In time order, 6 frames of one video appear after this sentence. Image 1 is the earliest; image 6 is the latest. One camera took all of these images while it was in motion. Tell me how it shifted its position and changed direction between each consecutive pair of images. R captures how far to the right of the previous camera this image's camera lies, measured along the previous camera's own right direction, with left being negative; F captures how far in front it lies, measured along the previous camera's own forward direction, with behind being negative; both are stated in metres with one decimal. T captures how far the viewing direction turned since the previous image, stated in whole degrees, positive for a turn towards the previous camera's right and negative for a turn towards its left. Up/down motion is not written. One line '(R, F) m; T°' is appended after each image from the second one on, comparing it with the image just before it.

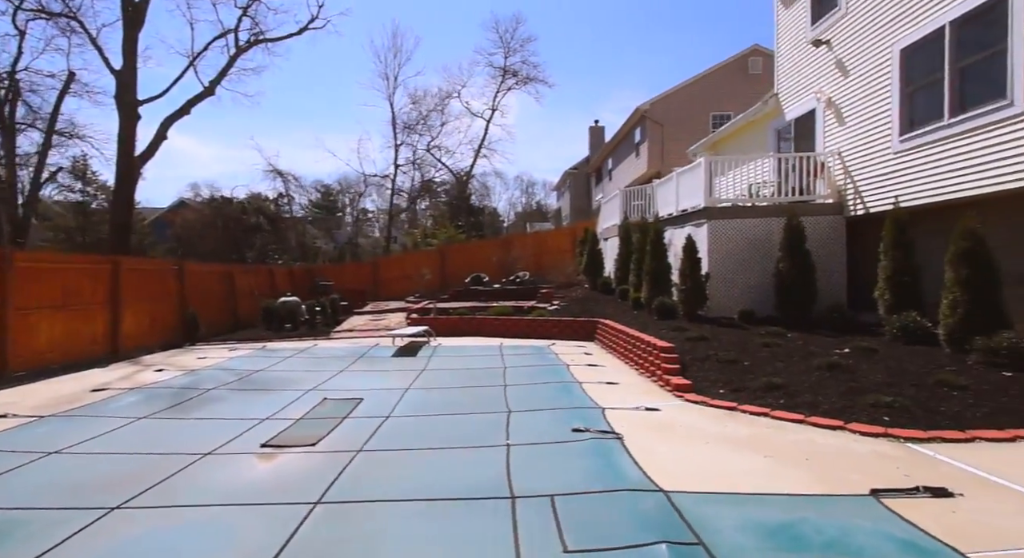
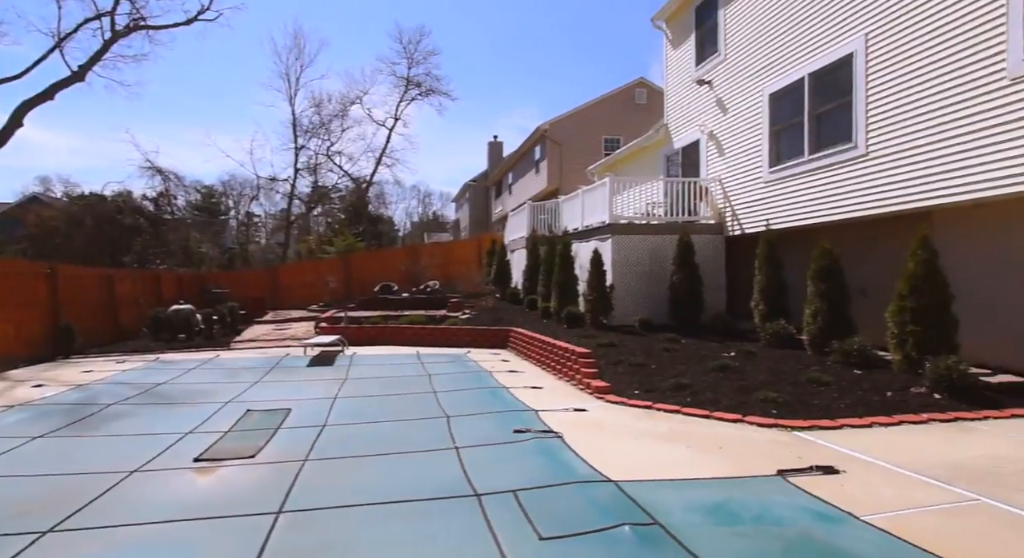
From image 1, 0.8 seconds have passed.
(-0.5, -0.2) m; +12°
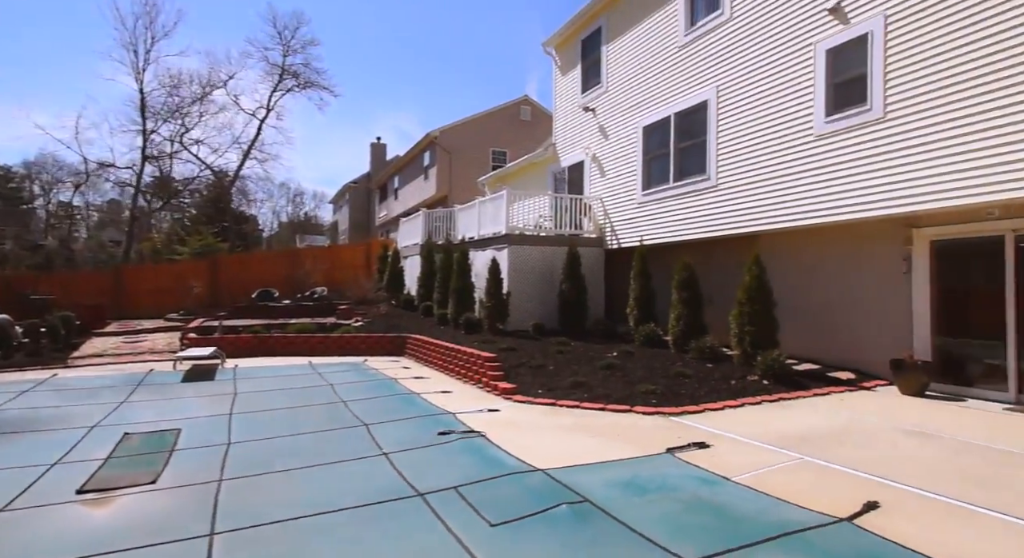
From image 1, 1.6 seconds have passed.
(-0.6, -0.6) m; +13°
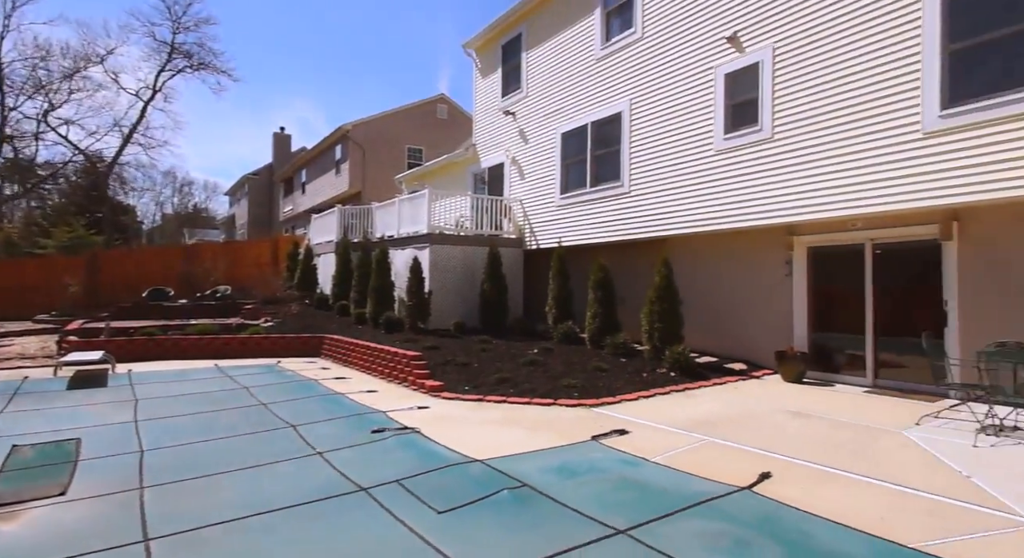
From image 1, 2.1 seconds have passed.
(-0.3, -0.2) m; +9°
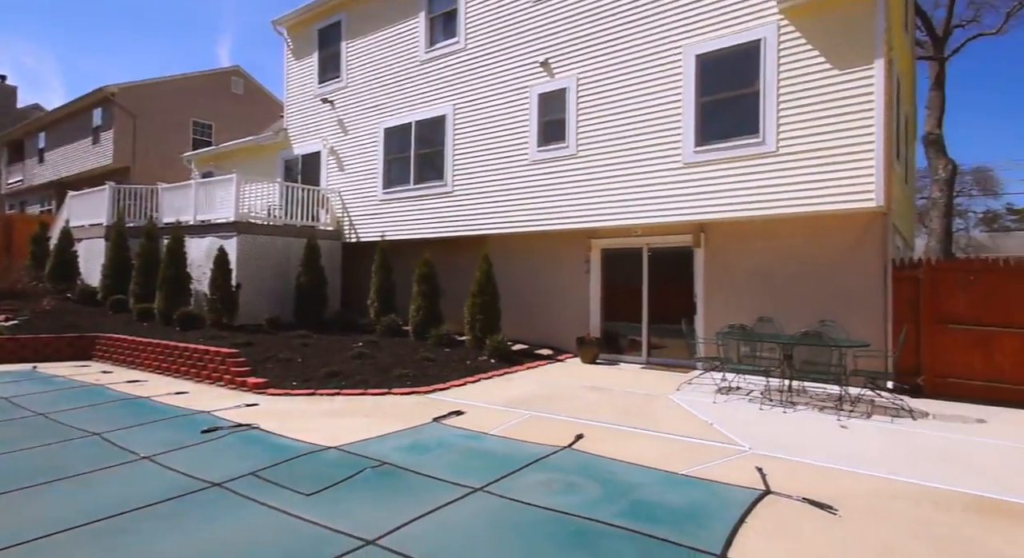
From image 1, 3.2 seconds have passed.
(-0.5, -0.4) m; +21°
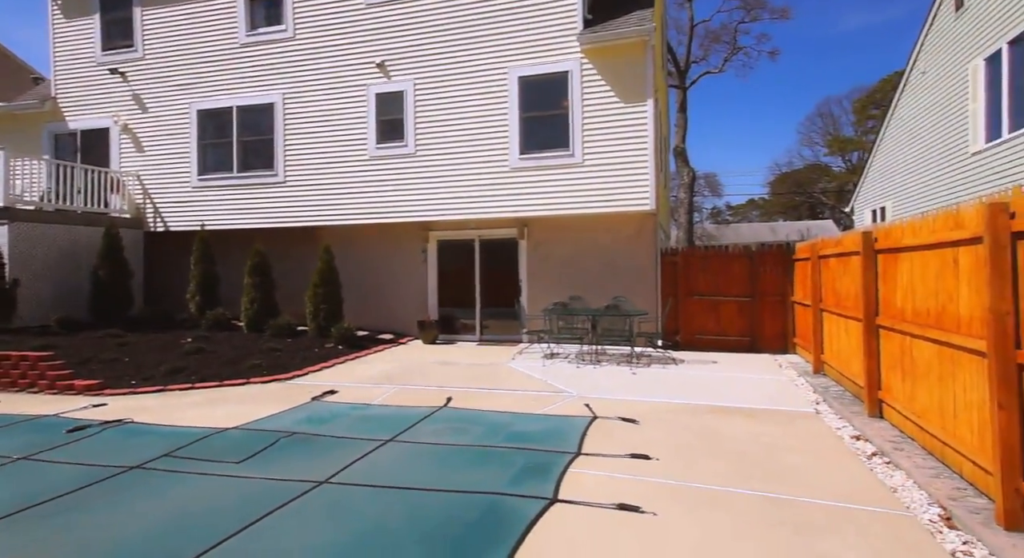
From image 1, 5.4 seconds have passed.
(-0.9, -1.0) m; +21°
